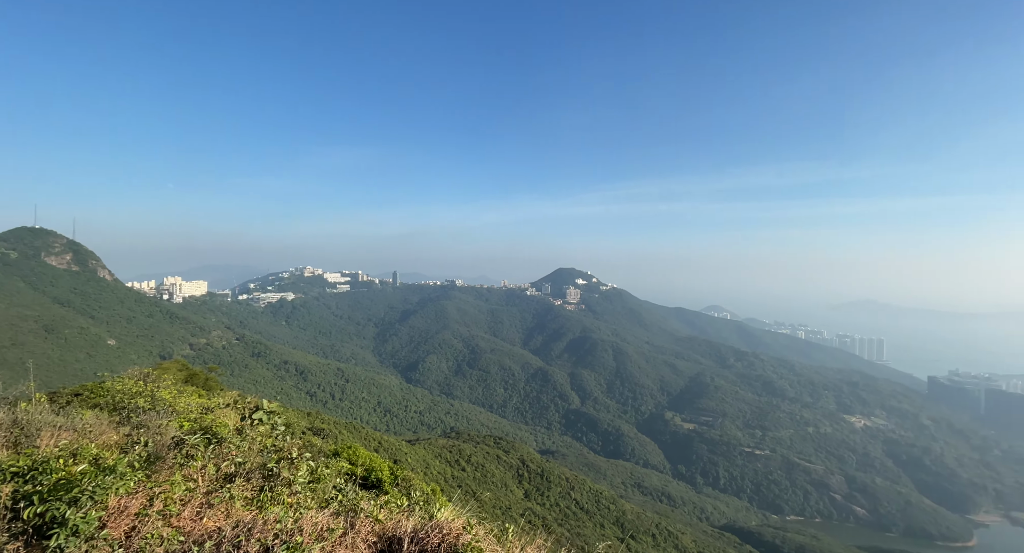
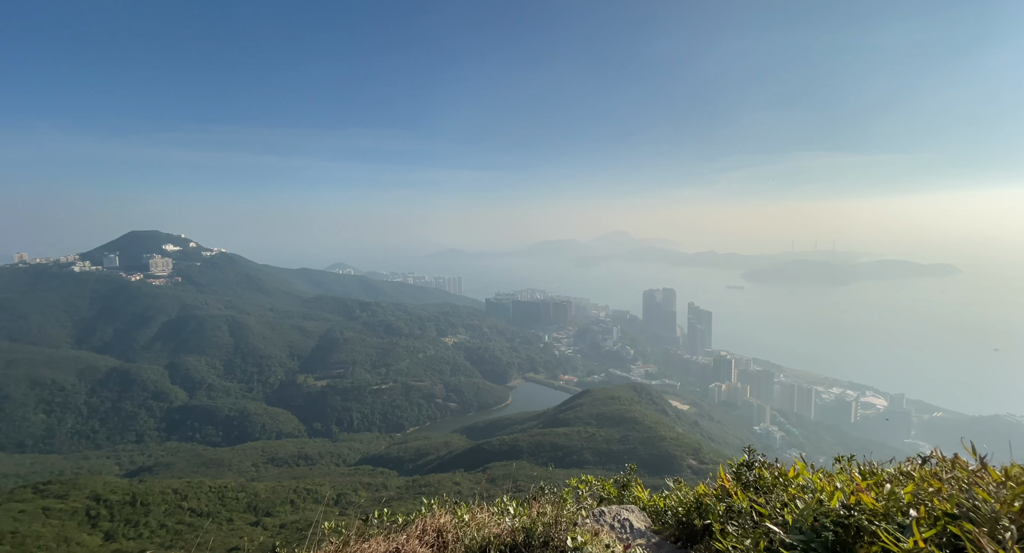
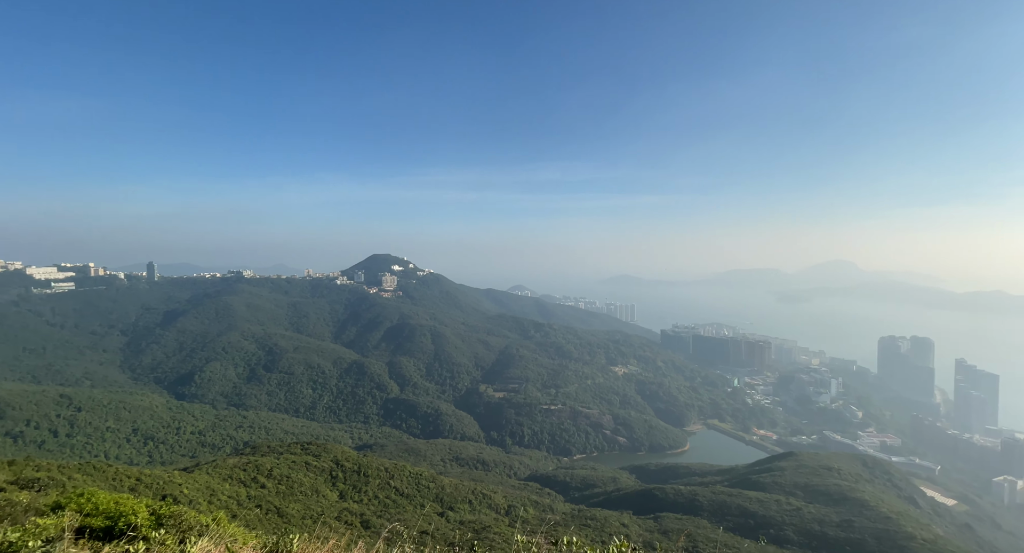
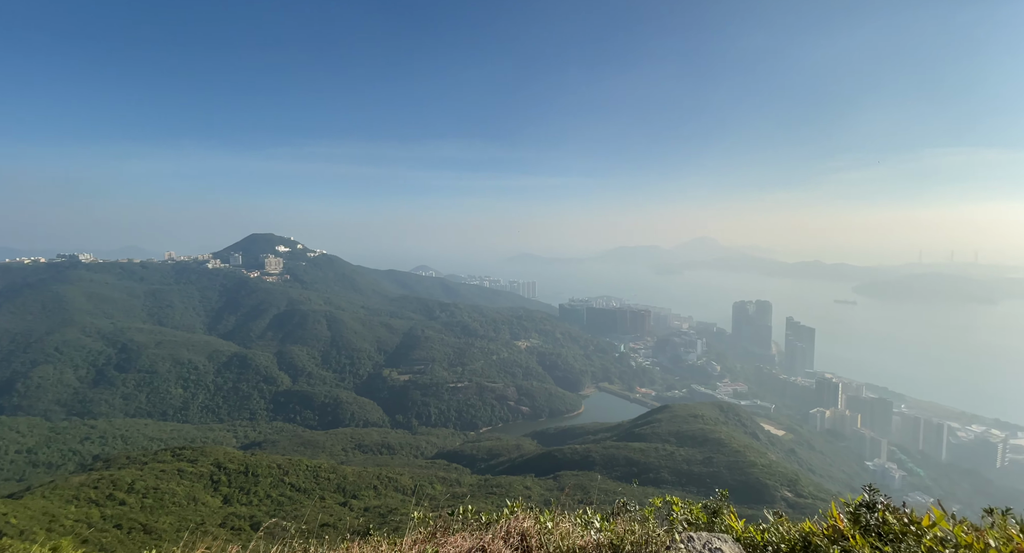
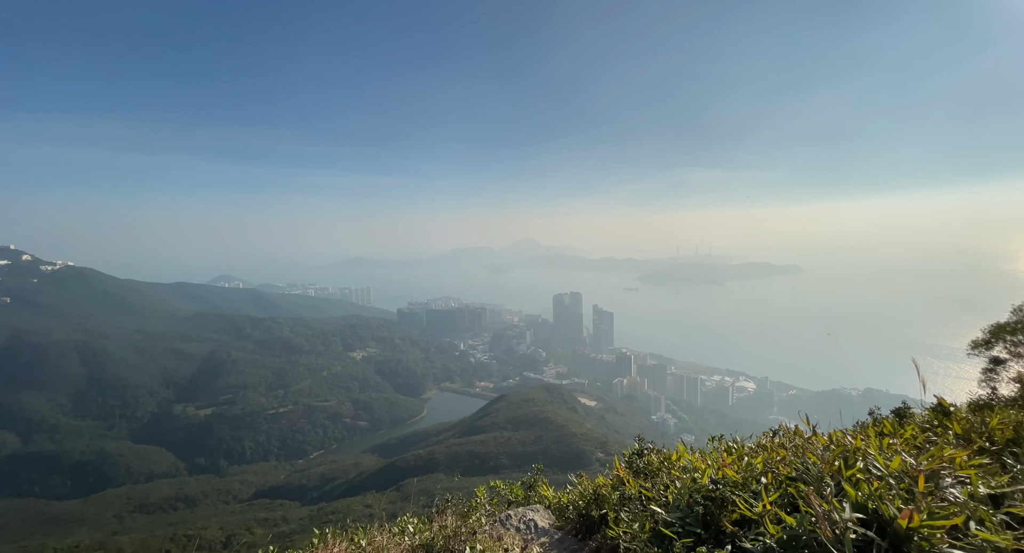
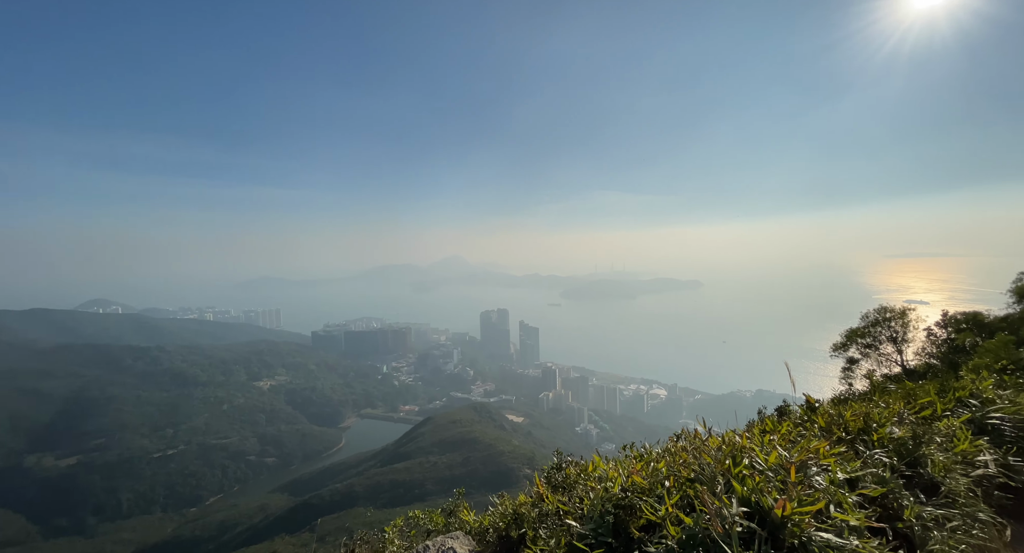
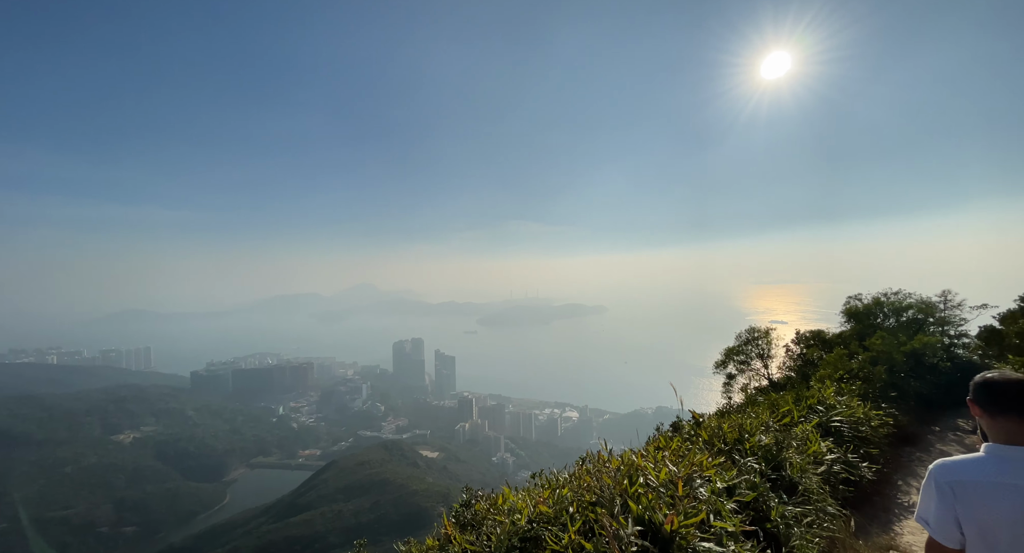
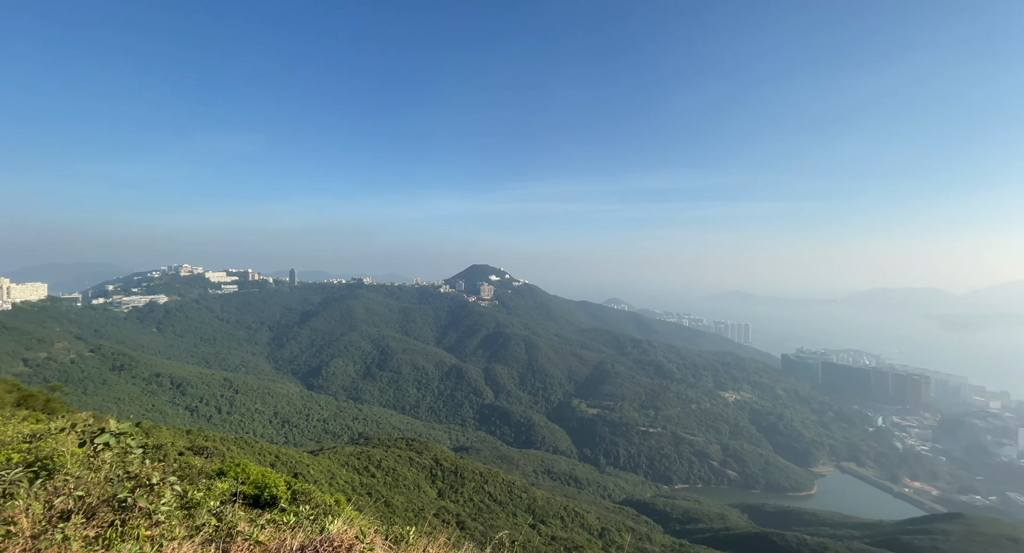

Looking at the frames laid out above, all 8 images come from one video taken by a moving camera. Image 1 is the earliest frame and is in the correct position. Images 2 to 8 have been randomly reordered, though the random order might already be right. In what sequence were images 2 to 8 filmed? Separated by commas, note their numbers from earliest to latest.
8, 3, 4, 2, 5, 6, 7
